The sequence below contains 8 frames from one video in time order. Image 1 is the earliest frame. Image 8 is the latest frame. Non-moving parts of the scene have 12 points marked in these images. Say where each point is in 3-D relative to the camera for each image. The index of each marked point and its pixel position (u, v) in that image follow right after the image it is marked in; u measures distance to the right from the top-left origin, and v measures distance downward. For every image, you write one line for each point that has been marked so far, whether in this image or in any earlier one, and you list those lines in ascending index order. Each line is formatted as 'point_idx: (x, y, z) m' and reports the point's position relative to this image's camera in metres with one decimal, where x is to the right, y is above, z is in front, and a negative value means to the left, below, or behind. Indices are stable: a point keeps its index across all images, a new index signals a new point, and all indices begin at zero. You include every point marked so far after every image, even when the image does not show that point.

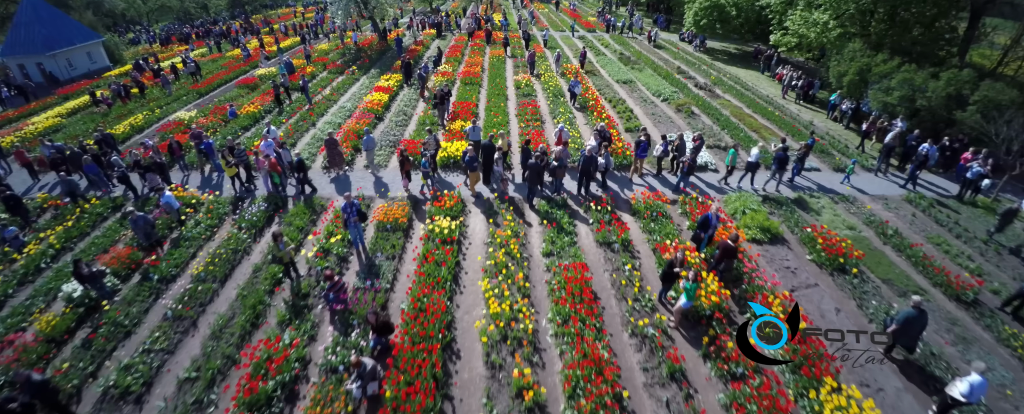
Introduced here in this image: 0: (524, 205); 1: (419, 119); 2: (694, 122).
0: (+0.4, +0.1, +12.8) m
1: (-4.5, +4.3, +18.1) m
2: (+8.9, +4.2, +18.4) m
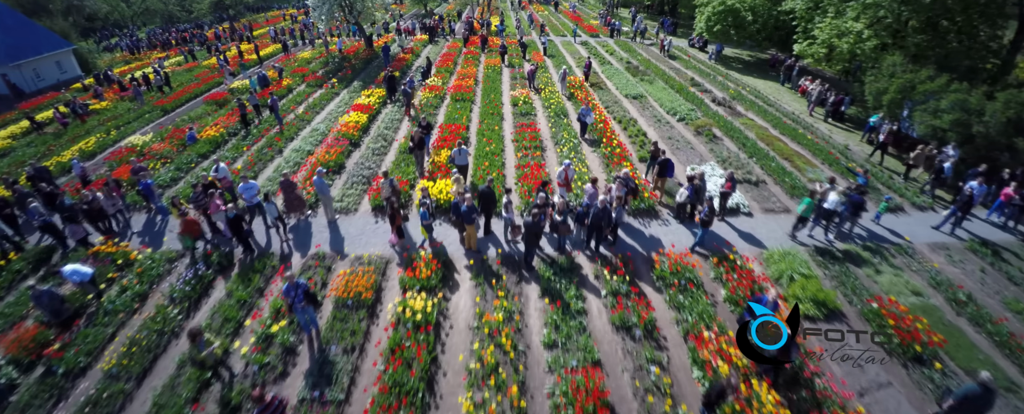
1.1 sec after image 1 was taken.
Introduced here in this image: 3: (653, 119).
0: (+0.2, -1.7, +10.5) m
1: (-4.7, +2.6, +15.7) m
2: (+8.7, +2.5, +16.0) m
3: (+6.8, +4.2, +17.8) m
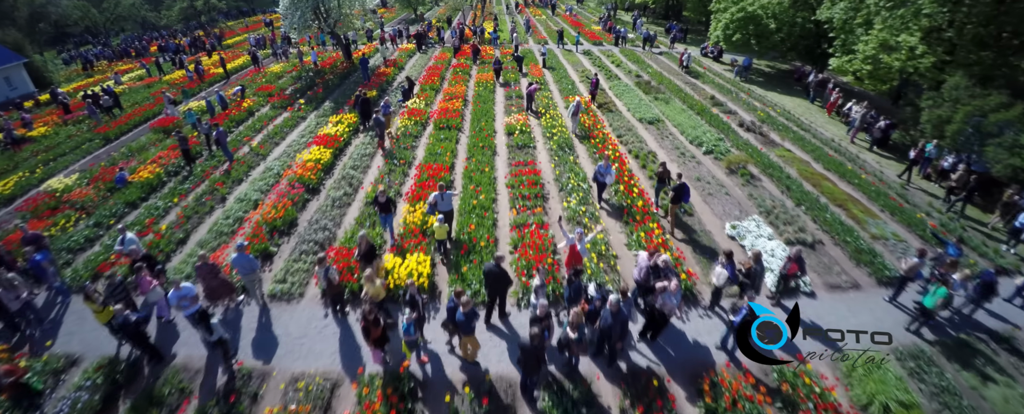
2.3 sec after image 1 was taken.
0: (+0.1, -3.8, +7.6) m
1: (-4.9, +0.4, +12.8) m
2: (+8.5, +0.5, +13.2) m
3: (+6.6, +2.1, +15.0) m
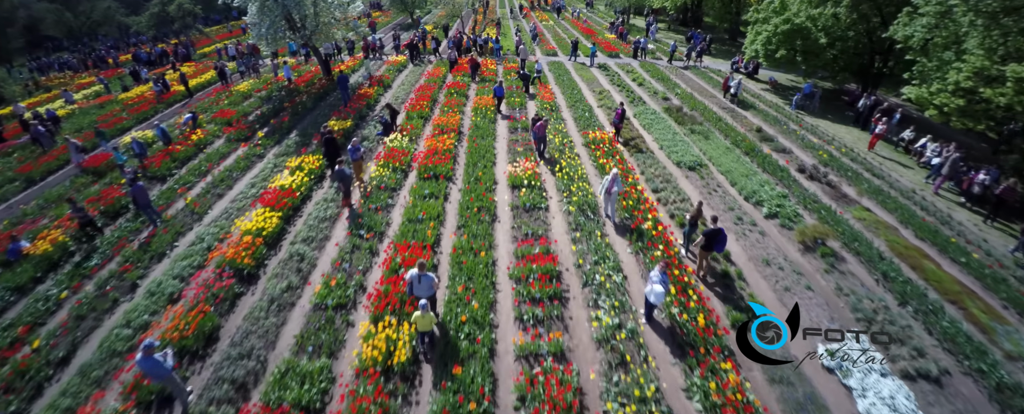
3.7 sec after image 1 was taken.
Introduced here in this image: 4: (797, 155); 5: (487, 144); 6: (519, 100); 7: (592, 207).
0: (+0.1, -6.4, +4.3) m
1: (-4.8, -2.0, +9.4) m
2: (+8.6, -2.0, +9.8) m
3: (+6.7, -0.4, +11.6) m
4: (+11.4, +2.1, +15.3) m
5: (-1.0, +2.5, +14.7) m
6: (+0.3, +5.4, +18.8) m
7: (+2.4, 0.0, +11.3) m
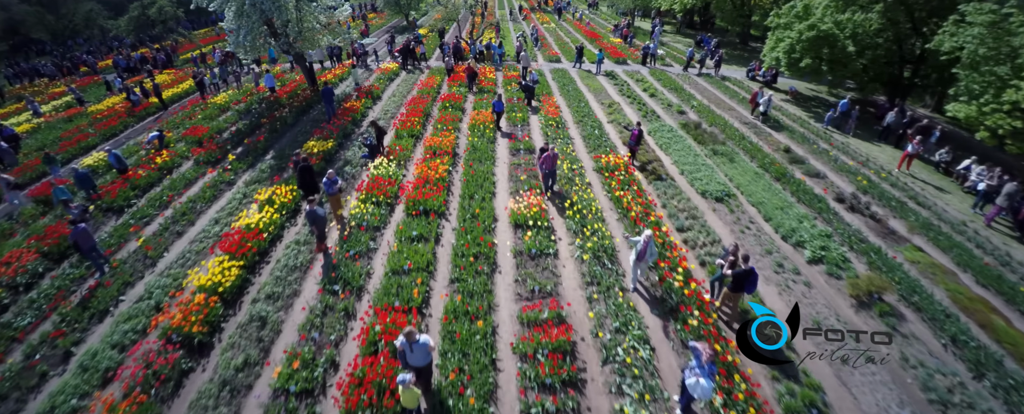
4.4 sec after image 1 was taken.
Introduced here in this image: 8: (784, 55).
0: (+0.3, -7.6, +2.7) m
1: (-4.7, -3.3, +7.8) m
2: (+8.7, -3.2, +8.2) m
3: (+6.8, -1.5, +10.0) m
4: (+11.5, +0.9, +13.7) m
5: (-0.9, +1.3, +13.0) m
6: (+0.3, +4.2, +17.2) m
7: (+2.5, -1.2, +9.7) m
8: (+14.2, +8.0, +19.9) m
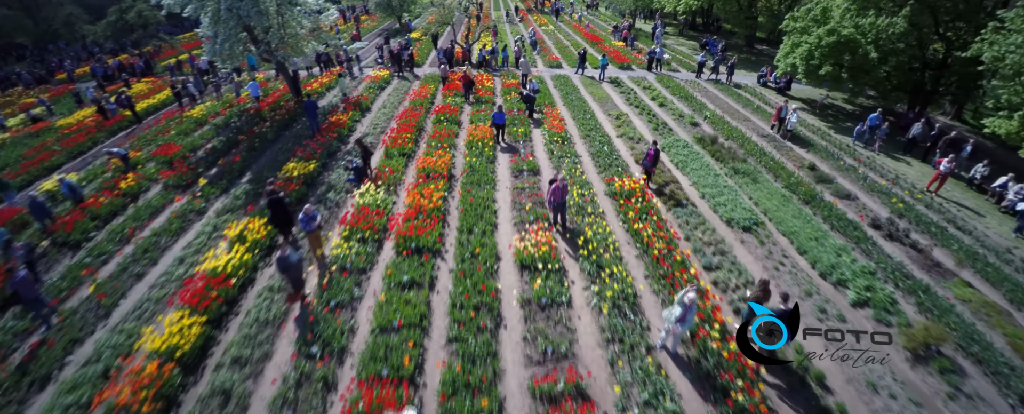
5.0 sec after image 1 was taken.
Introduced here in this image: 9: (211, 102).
0: (+0.5, -8.5, +1.5) m
1: (-4.5, -4.2, +6.5) m
2: (+8.9, -4.1, +7.0) m
3: (+6.9, -2.4, +8.8) m
4: (+11.6, +0.1, +12.5) m
5: (-0.8, +0.4, +11.8) m
6: (+0.4, +3.3, +15.9) m
7: (+2.6, -2.1, +8.4) m
8: (+14.2, +7.2, +18.8) m
9: (-15.3, +5.3, +19.3) m
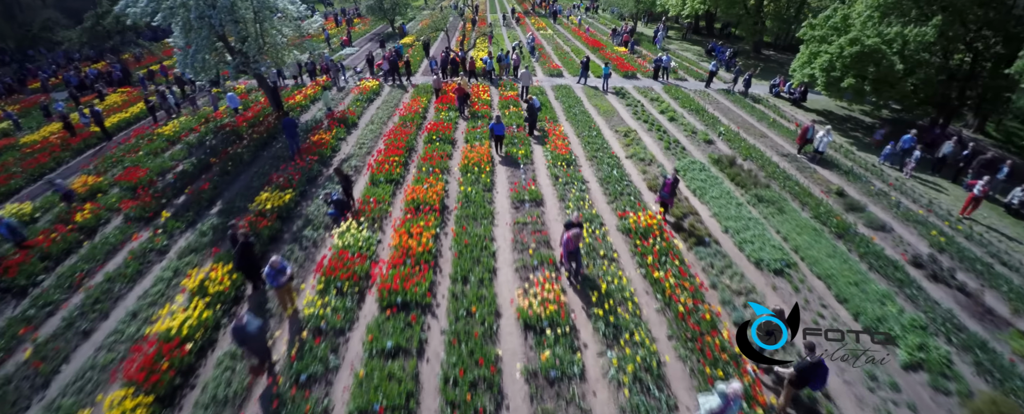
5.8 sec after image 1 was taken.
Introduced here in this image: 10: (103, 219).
0: (+0.7, -9.6, +0.2) m
1: (-4.5, -5.3, +5.3) m
2: (+9.0, -5.1, +5.9) m
3: (+7.0, -3.4, +7.6) m
4: (+11.6, -0.9, +11.4) m
5: (-0.8, -0.7, +10.5) m
6: (+0.3, +2.3, +14.7) m
7: (+2.7, -3.2, +7.2) m
8: (+14.2, +6.3, +17.6) m
9: (-15.3, +4.2, +17.9) m
10: (-13.0, -0.4, +12.2) m
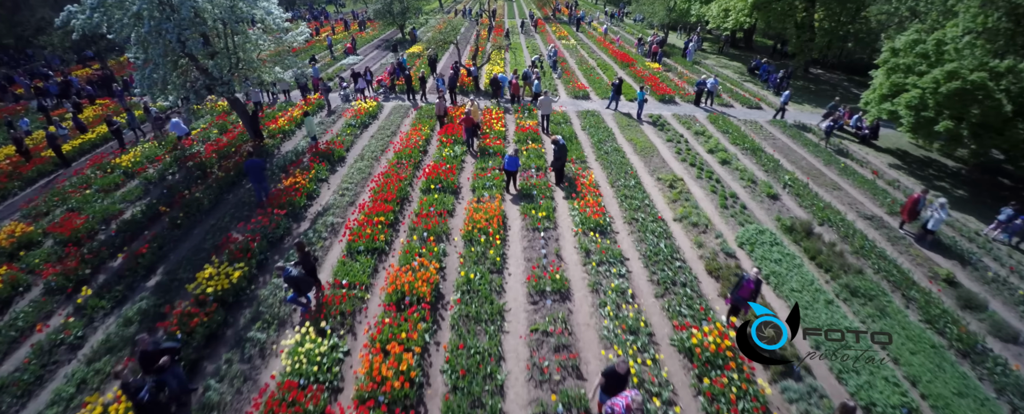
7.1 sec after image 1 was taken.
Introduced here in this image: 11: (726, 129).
0: (+0.4, -11.8, -2.3) m
1: (-4.4, -7.3, +2.8) m
2: (+9.0, -7.5, +3.0) m
3: (+7.1, -5.7, +4.8) m
4: (+11.9, -3.3, +8.4) m
5: (-0.5, -2.7, +7.9) m
6: (+0.8, +0.2, +12.0) m
7: (+2.8, -5.3, +4.5) m
8: (+14.8, +3.8, +14.5) m
9: (-14.7, +2.6, +15.7) m
10: (-12.7, -2.0, +9.9) m
11: (+9.3, +3.3, +16.4) m
